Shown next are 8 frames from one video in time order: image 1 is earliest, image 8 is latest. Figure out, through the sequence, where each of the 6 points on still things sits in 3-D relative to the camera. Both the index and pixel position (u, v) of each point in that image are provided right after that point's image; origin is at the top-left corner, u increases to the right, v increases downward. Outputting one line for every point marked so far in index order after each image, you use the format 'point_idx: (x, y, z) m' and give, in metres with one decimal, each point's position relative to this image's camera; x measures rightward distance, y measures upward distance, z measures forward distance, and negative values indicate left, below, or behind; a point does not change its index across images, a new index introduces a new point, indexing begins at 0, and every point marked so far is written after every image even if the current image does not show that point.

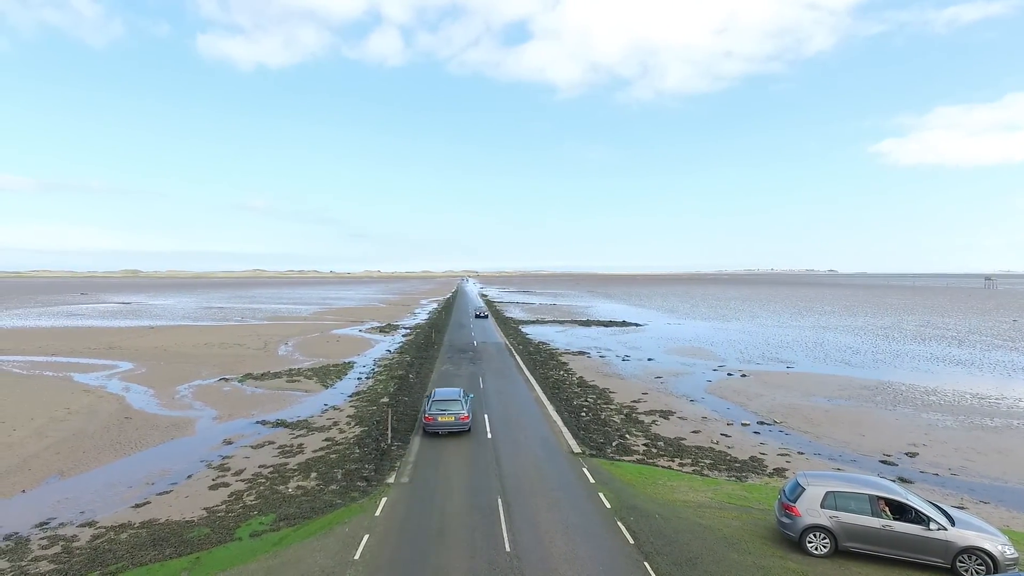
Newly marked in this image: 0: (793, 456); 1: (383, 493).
0: (+8.2, -4.9, +17.8) m
1: (-3.0, -4.8, +14.2) m
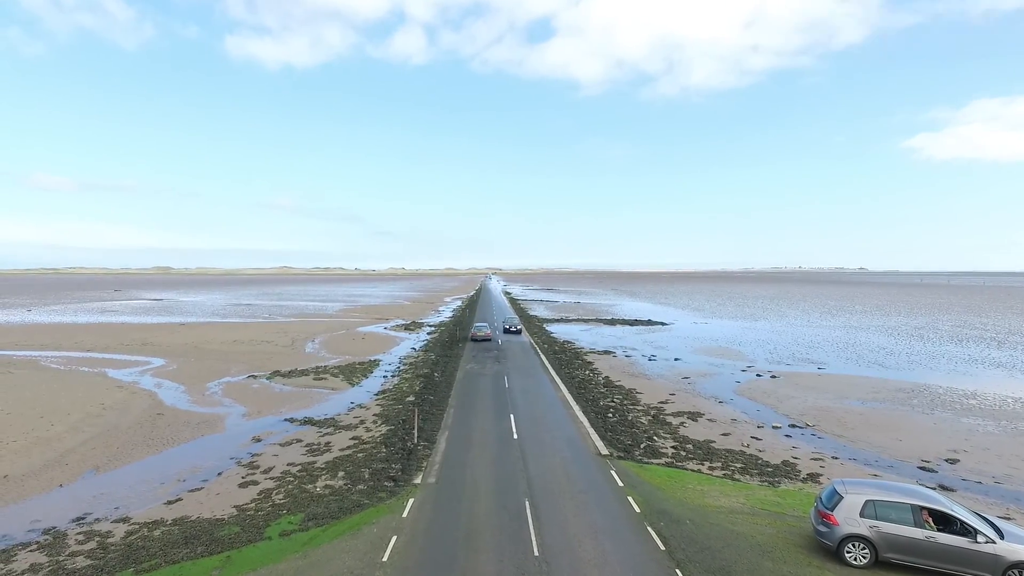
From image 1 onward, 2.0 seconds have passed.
0: (+9.0, -4.9, +17.3) m
1: (-2.4, -4.8, +14.2) m
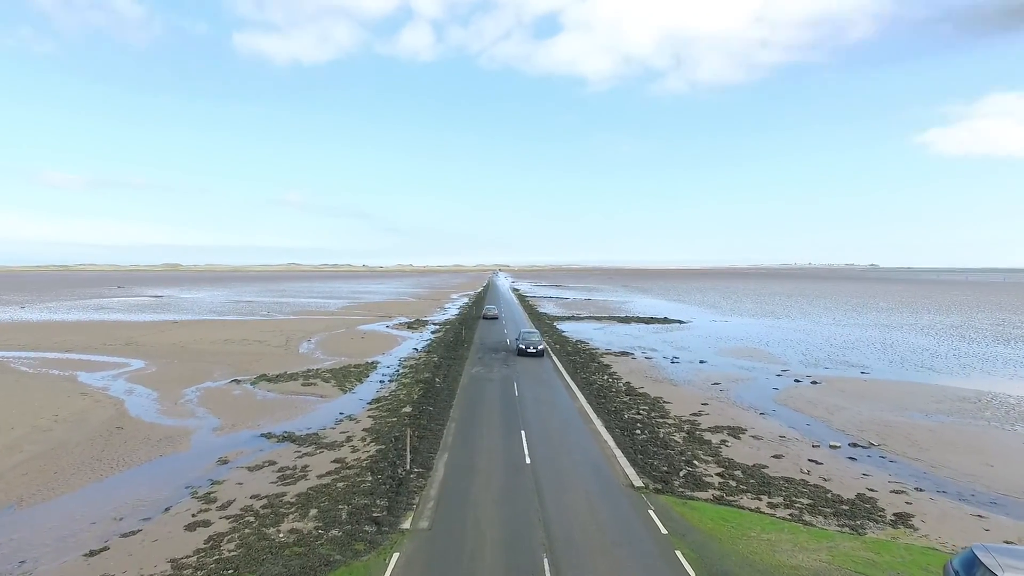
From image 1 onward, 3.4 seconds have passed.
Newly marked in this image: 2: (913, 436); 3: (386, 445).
0: (+9.3, -4.8, +14.1) m
1: (-2.1, -4.7, +11.1) m
2: (+12.5, -4.6, +19.0) m
3: (-3.7, -4.6, +17.8) m
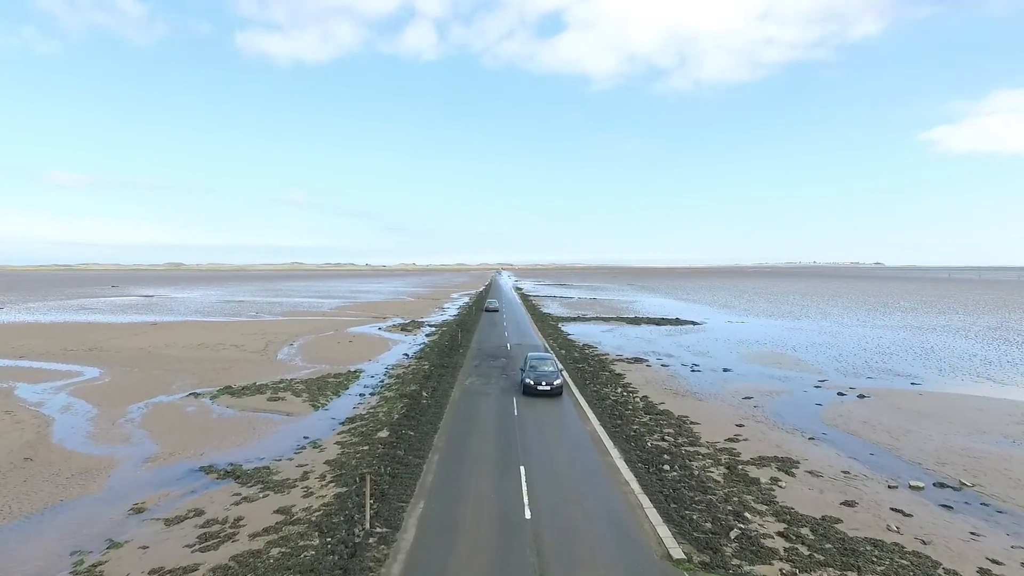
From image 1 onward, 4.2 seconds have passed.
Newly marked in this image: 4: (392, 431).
0: (+9.2, -4.8, +10.3) m
1: (-2.2, -4.7, +7.3) m
2: (+12.4, -4.6, +15.2) m
3: (-3.8, -4.6, +14.0) m
4: (-3.7, -4.4, +18.6) m
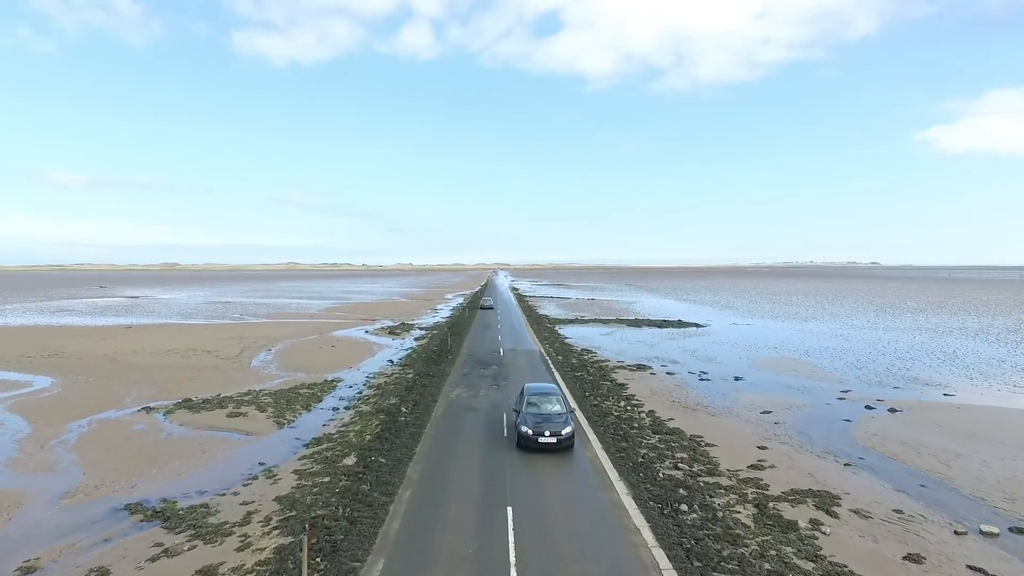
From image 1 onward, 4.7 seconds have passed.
0: (+8.9, -4.8, +7.7) m
1: (-2.5, -4.7, +4.7) m
2: (+12.1, -4.6, +12.6) m
3: (-4.1, -4.6, +11.4) m
4: (-4.0, -4.4, +16.0) m
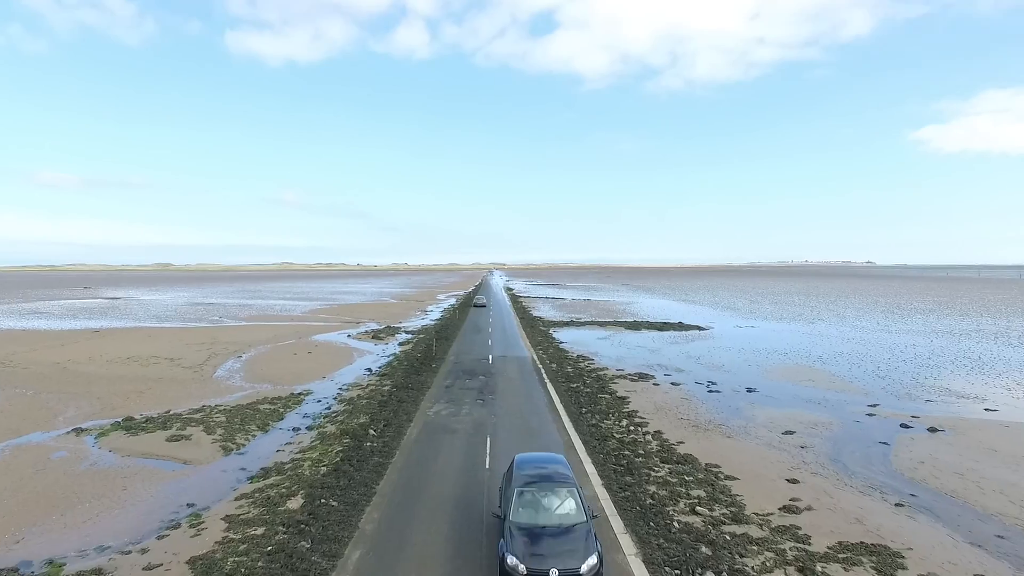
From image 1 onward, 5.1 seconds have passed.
0: (+8.5, -4.9, +4.9) m
1: (-2.8, -4.8, +1.8) m
2: (+11.7, -4.7, +9.9) m
3: (-4.4, -4.7, +8.5) m
4: (-4.4, -4.5, +13.1) m
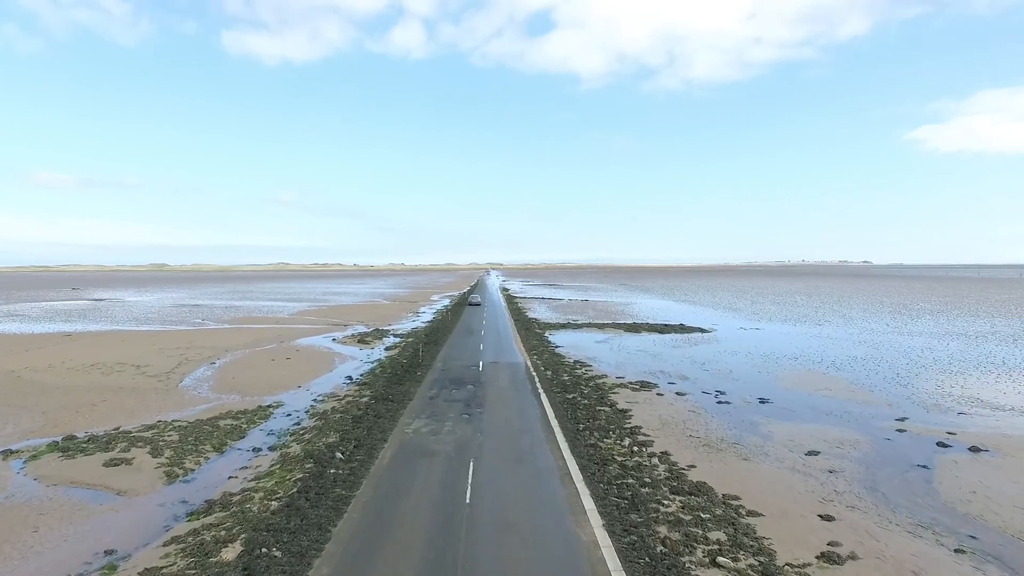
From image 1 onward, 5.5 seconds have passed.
0: (+8.3, -5.0, +2.7) m
1: (-3.1, -4.9, -0.4) m
2: (+11.4, -4.7, +7.7) m
3: (-4.7, -4.8, +6.2) m
4: (-4.7, -4.6, +10.9) m
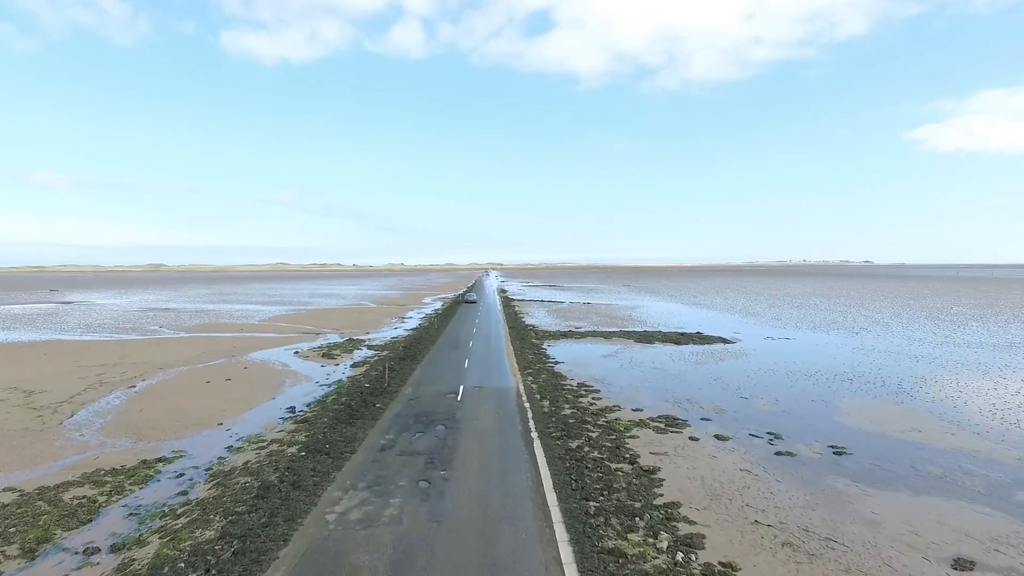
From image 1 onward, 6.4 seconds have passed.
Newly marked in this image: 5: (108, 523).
0: (+7.8, -5.2, -3.6) m
1: (-3.6, -5.1, -6.7) m
2: (+10.9, -5.0, +1.4) m
3: (-5.2, -5.0, 0.0) m
4: (-5.2, -4.9, +4.6) m
5: (-8.4, -4.9, +12.7) m
